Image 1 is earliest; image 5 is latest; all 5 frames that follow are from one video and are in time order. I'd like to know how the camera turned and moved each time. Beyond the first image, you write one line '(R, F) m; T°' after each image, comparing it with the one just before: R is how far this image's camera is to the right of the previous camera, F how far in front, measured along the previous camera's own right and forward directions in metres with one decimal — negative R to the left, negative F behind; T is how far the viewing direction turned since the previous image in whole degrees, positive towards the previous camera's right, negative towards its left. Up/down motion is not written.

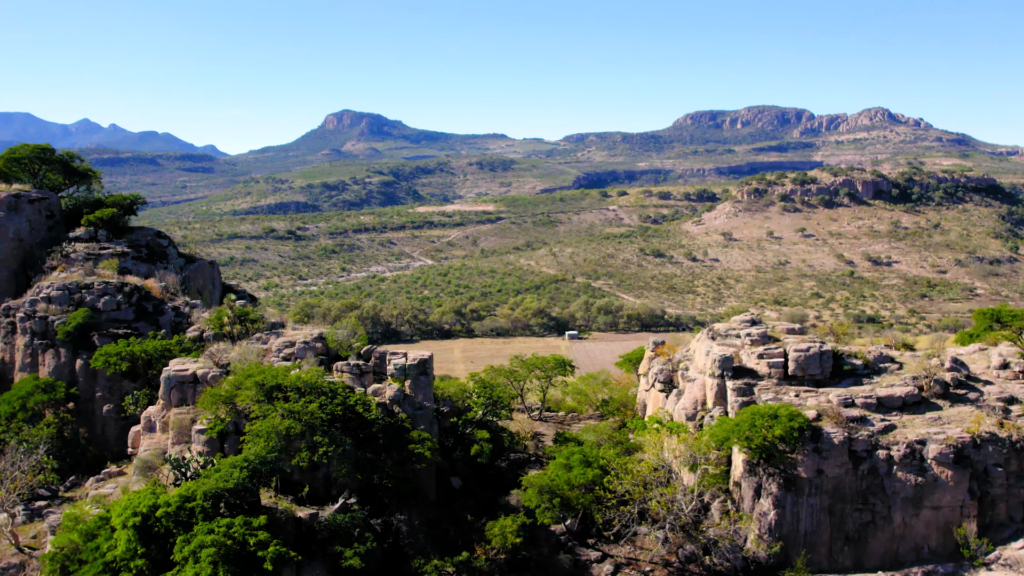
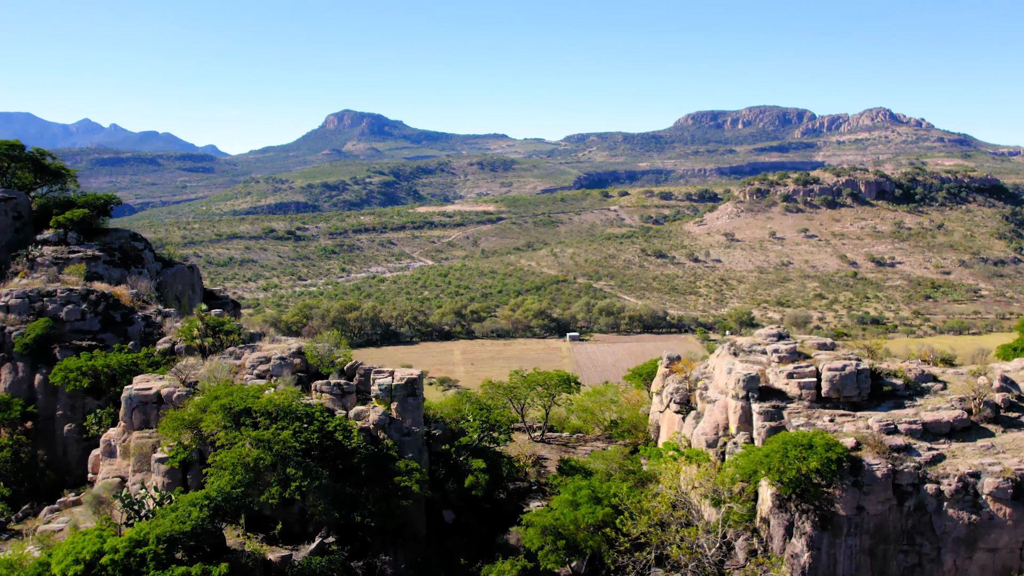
(0.0, +0.6) m; 0°
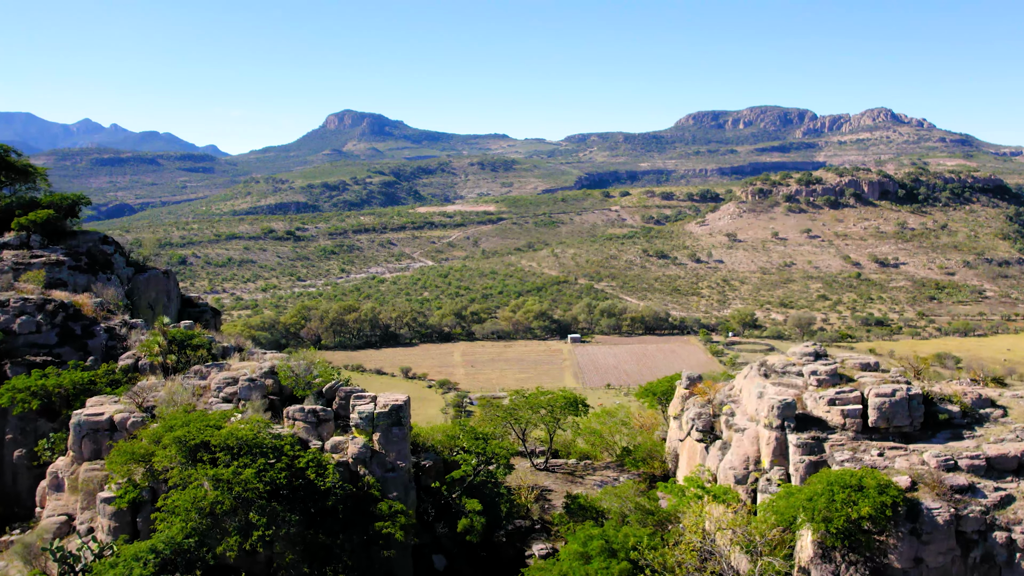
(0.0, +0.7) m; 0°
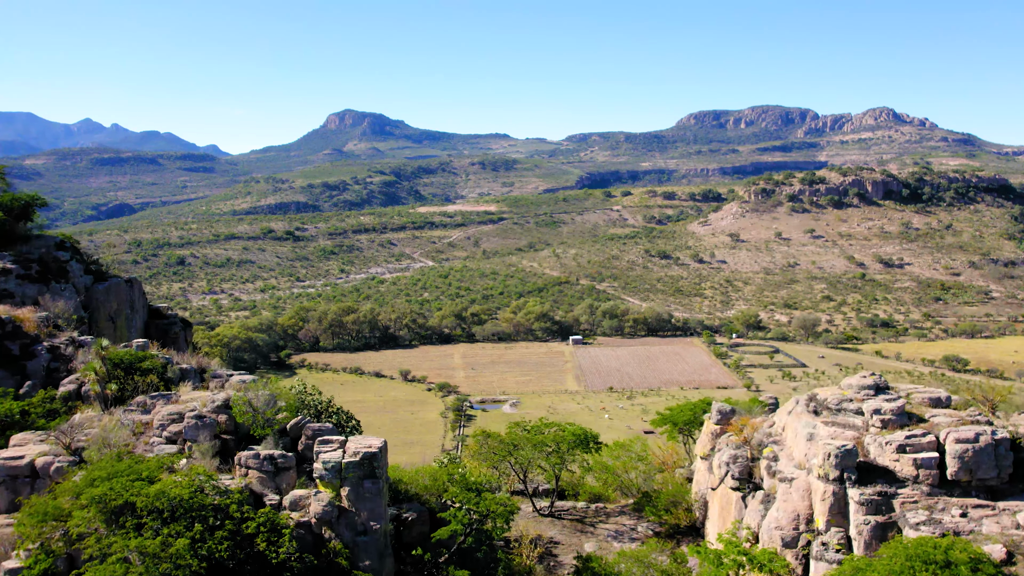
(0.0, +0.8) m; 0°
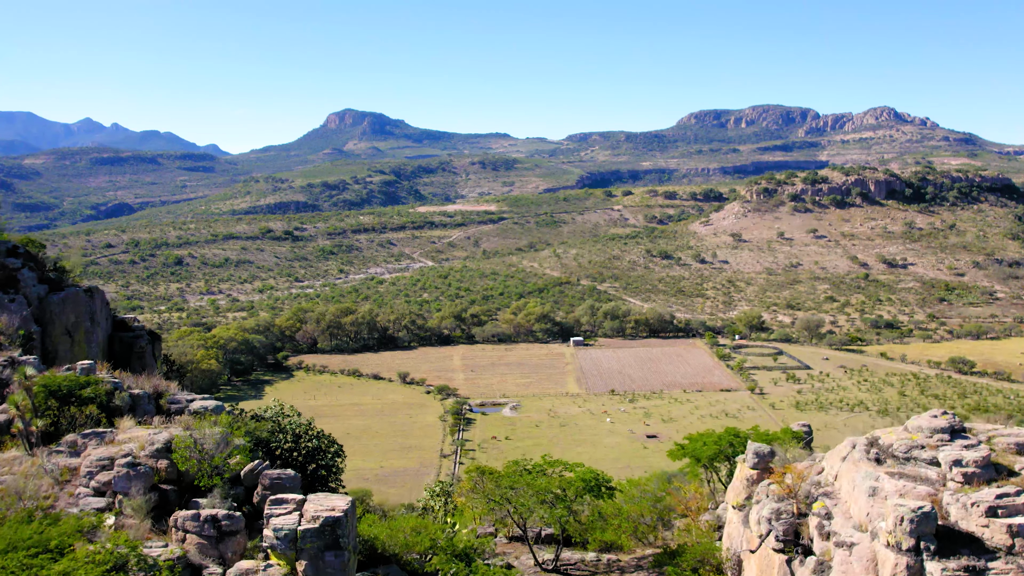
(0.0, +0.7) m; 0°
